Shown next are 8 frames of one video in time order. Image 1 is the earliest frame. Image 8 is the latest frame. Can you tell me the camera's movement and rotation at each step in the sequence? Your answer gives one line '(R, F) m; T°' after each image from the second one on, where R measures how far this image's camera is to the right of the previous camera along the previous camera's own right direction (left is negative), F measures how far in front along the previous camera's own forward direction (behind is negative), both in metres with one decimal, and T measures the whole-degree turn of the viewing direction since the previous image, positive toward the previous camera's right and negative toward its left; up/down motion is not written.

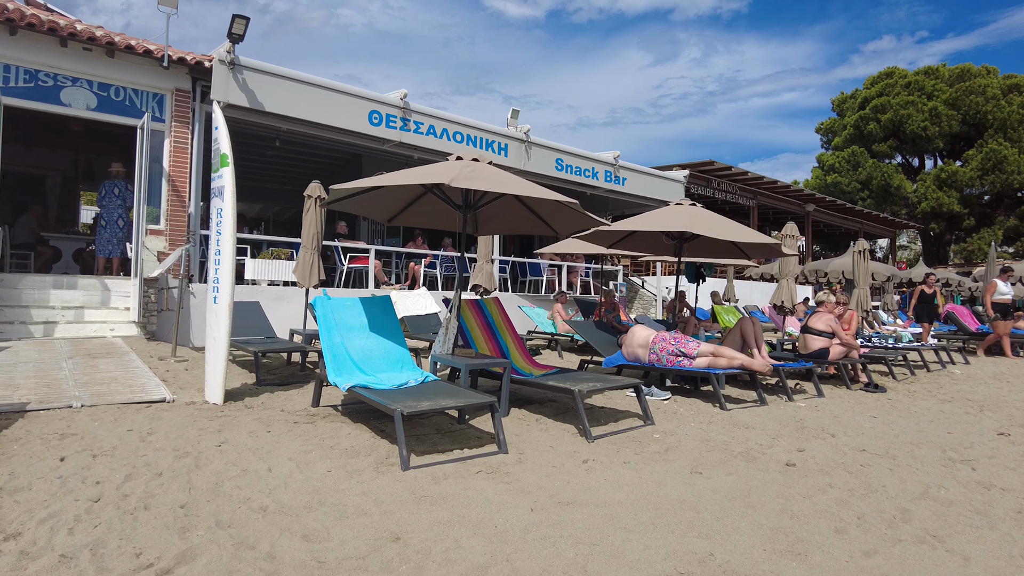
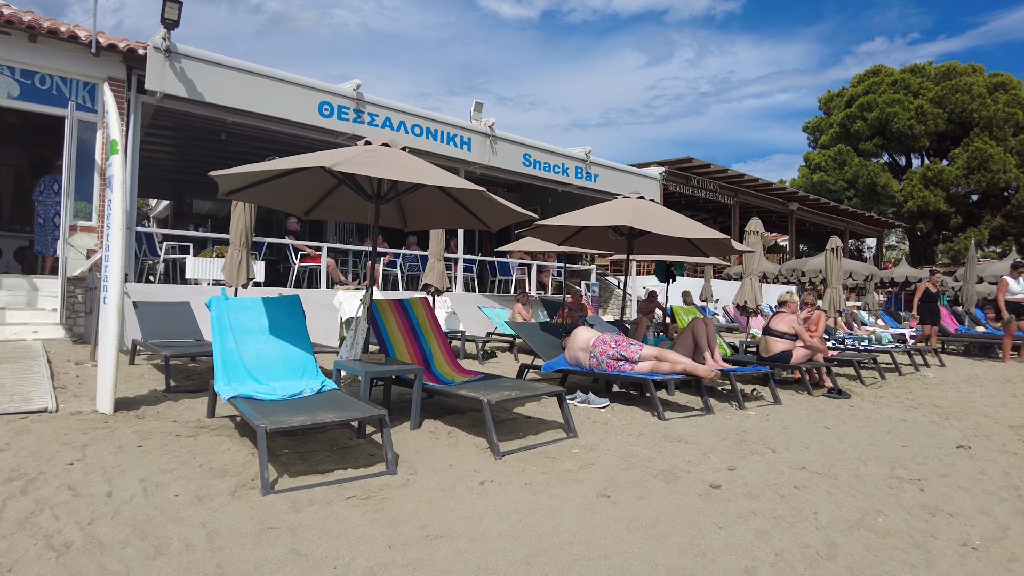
(+0.5, +0.5) m; 0°
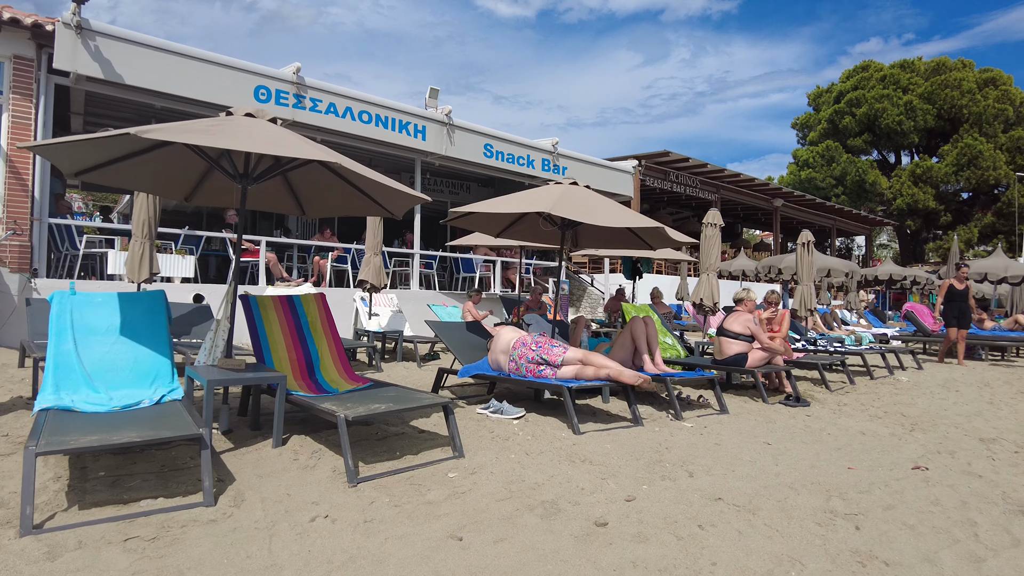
(+0.6, +0.7) m; 0°
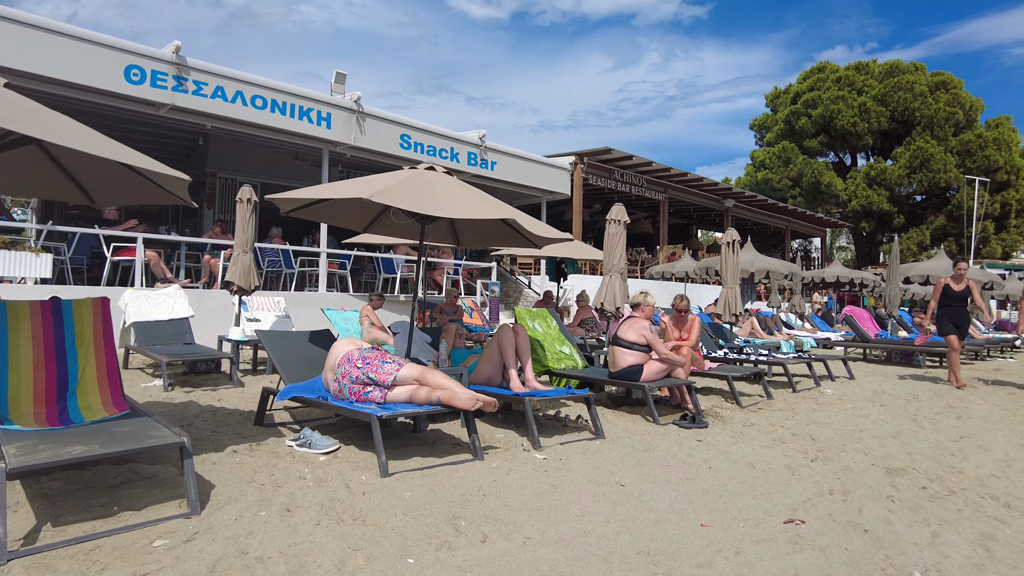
(+0.9, +0.8) m; +2°
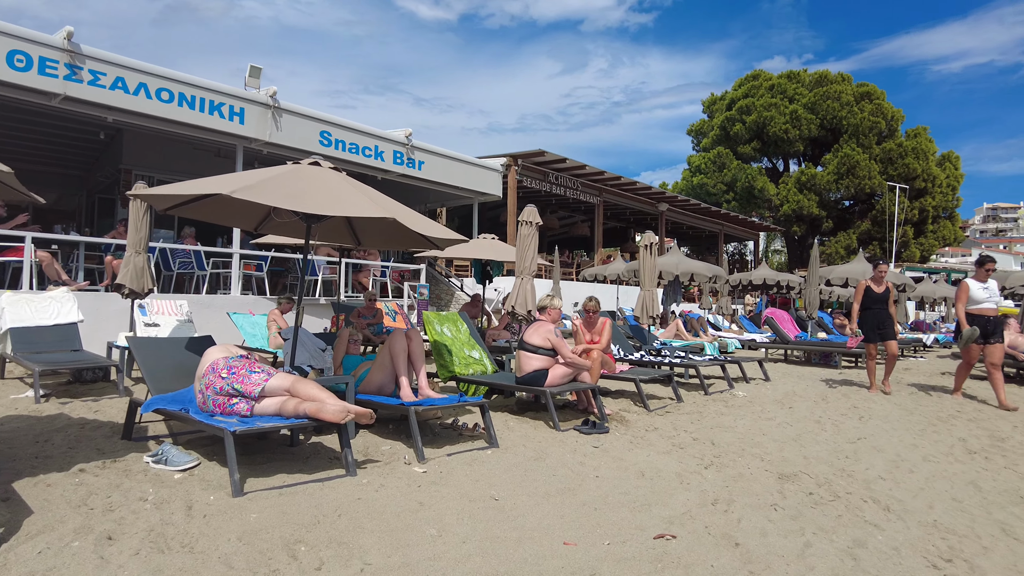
(+0.4, +0.2) m; +4°
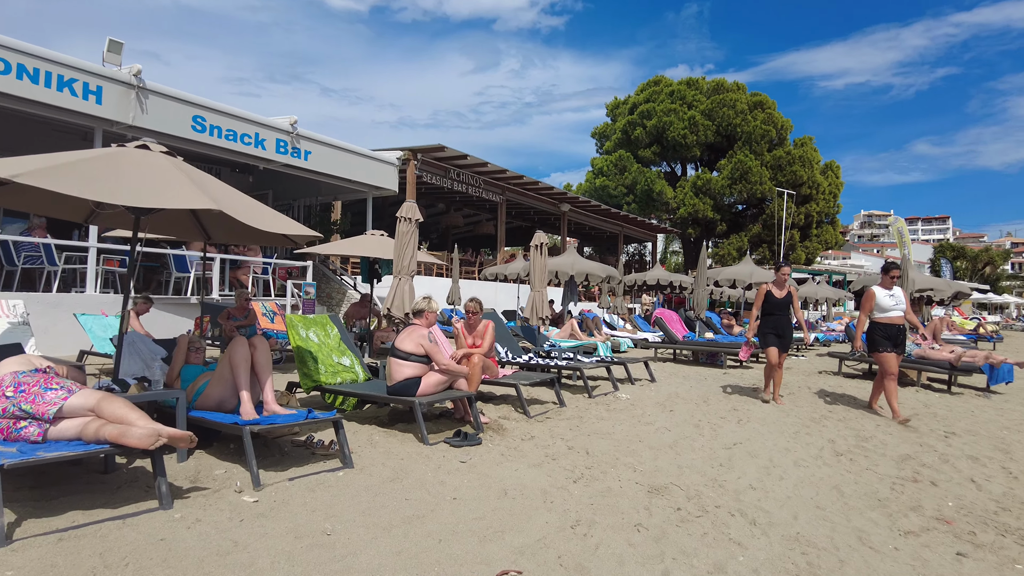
(+0.3, +0.3) m; +8°
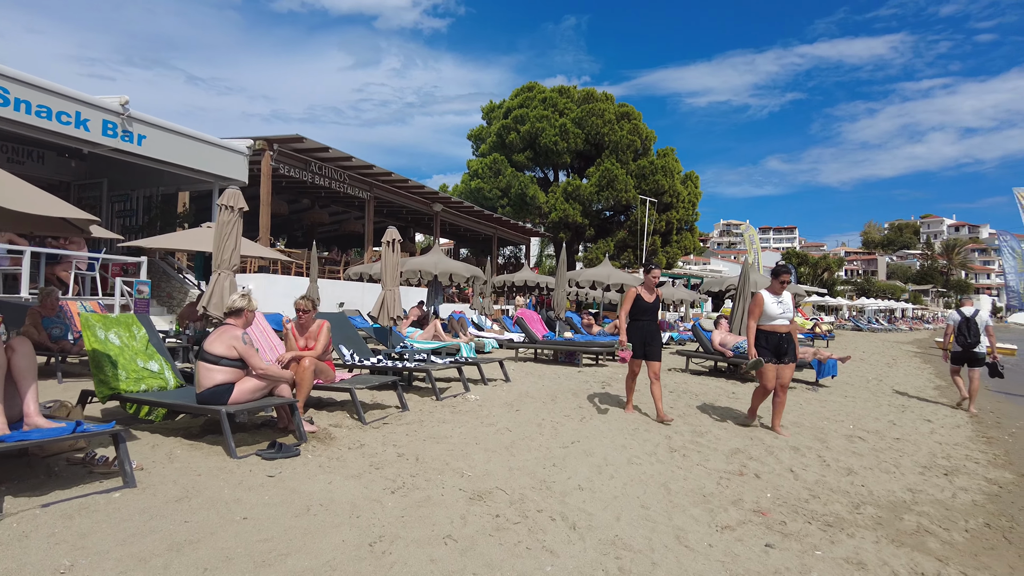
(+0.3, +0.2) m; +10°
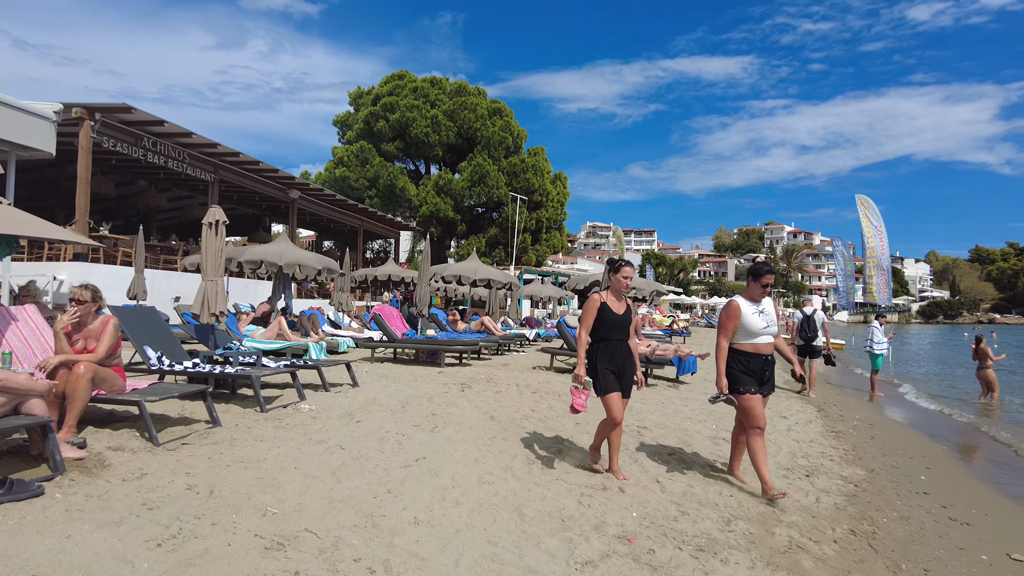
(+0.2, +0.7) m; +11°
